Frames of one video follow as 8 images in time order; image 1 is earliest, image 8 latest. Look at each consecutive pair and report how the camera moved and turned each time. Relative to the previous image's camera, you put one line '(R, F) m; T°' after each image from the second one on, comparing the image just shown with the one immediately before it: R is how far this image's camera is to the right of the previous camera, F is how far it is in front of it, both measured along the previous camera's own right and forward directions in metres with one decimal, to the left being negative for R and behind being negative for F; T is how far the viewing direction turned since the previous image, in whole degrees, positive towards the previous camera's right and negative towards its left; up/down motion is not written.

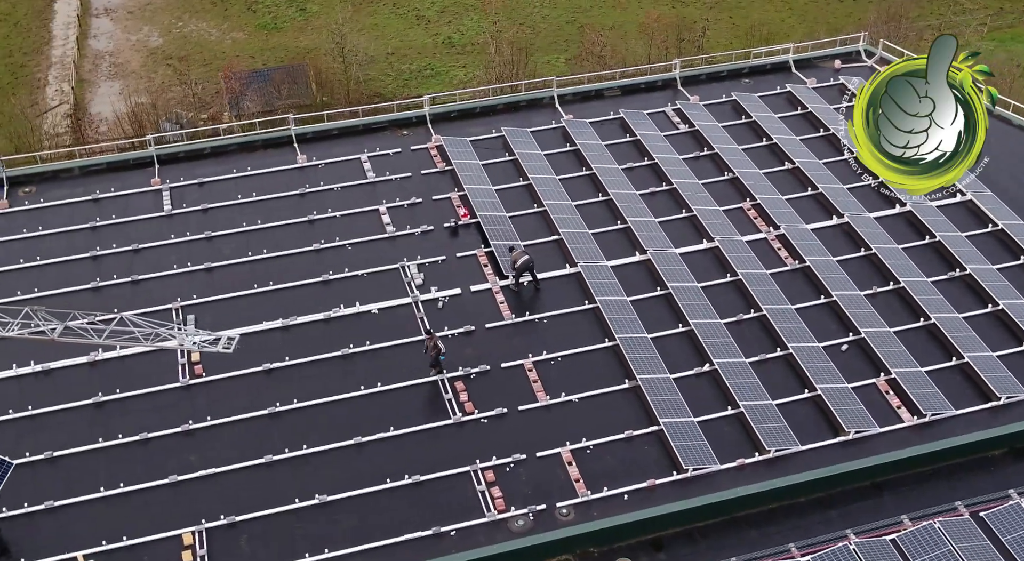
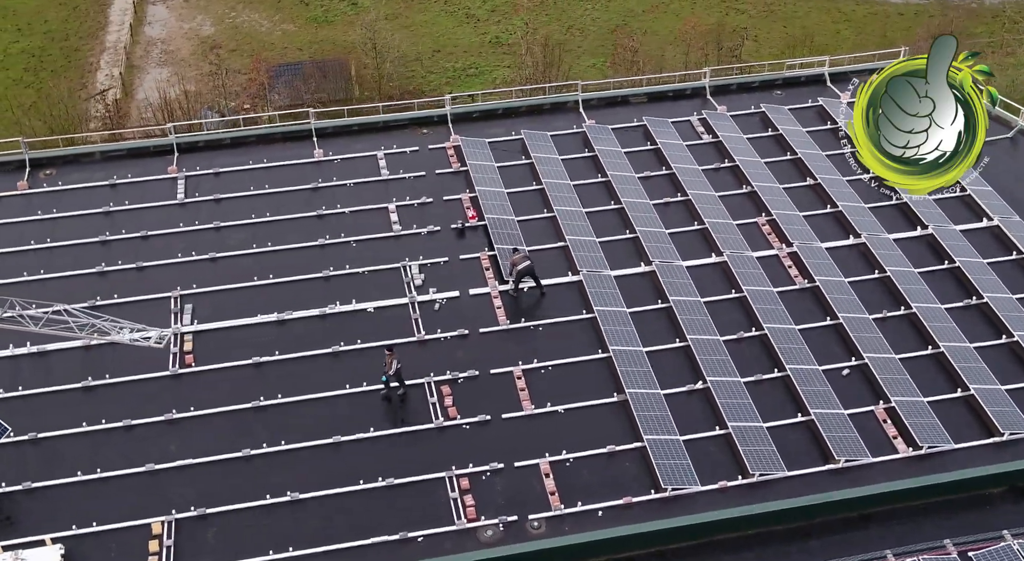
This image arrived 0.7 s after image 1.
(+2.8, +0.8) m; -3°
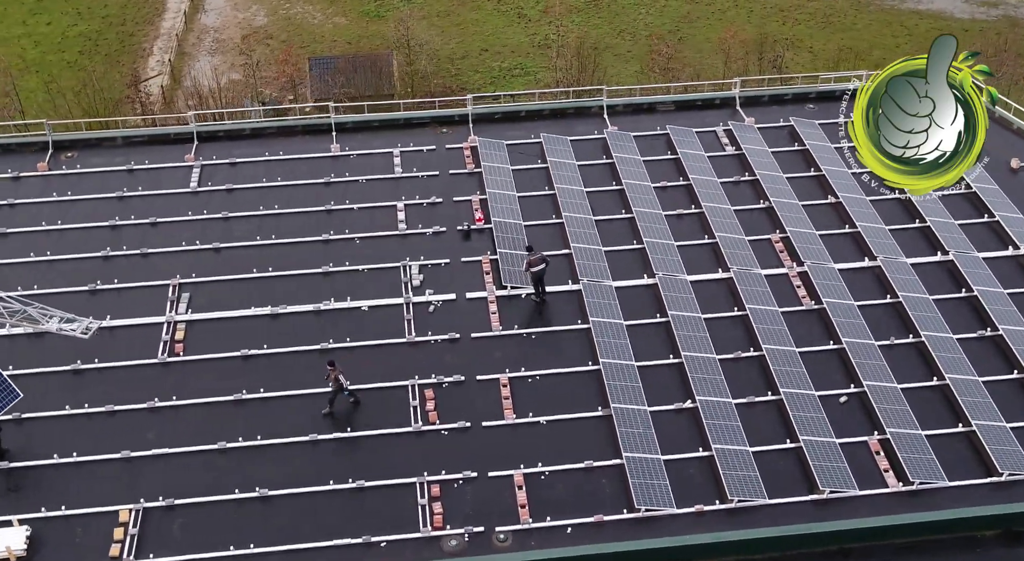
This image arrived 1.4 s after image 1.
(+3.0, +0.9) m; -3°
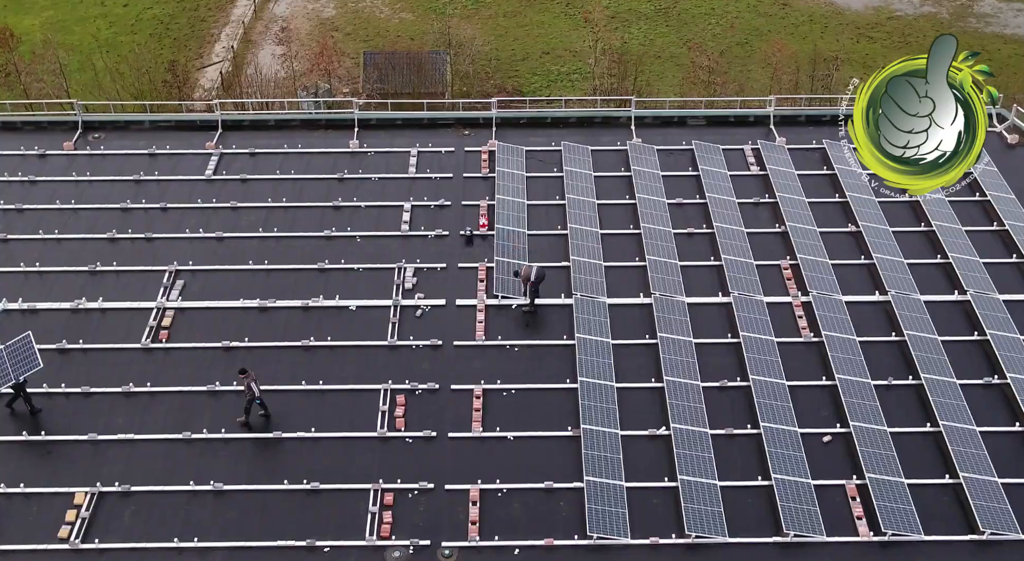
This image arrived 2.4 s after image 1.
(+4.2, +1.1) m; -5°
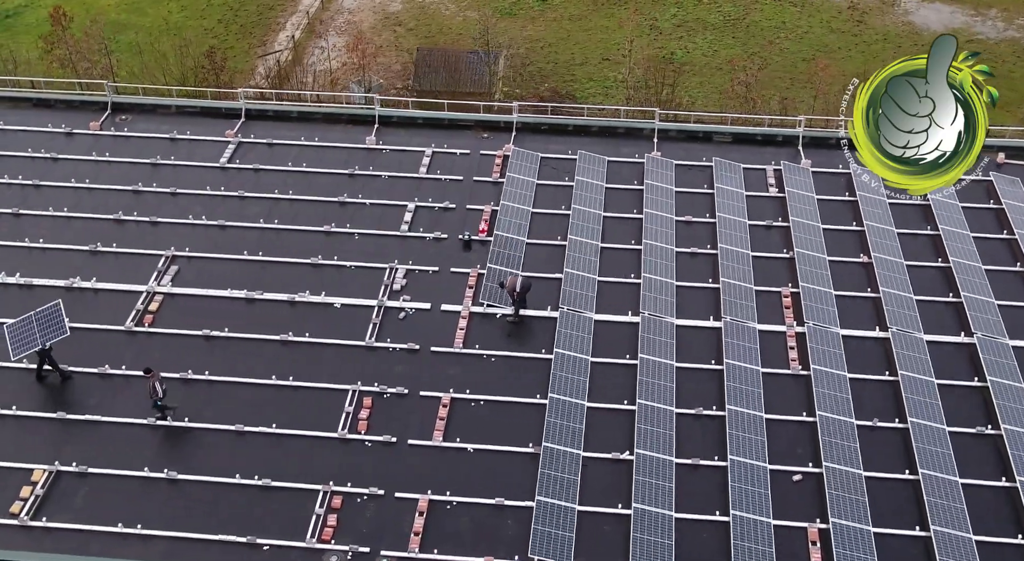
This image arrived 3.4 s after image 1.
(+4.2, +1.0) m; -4°
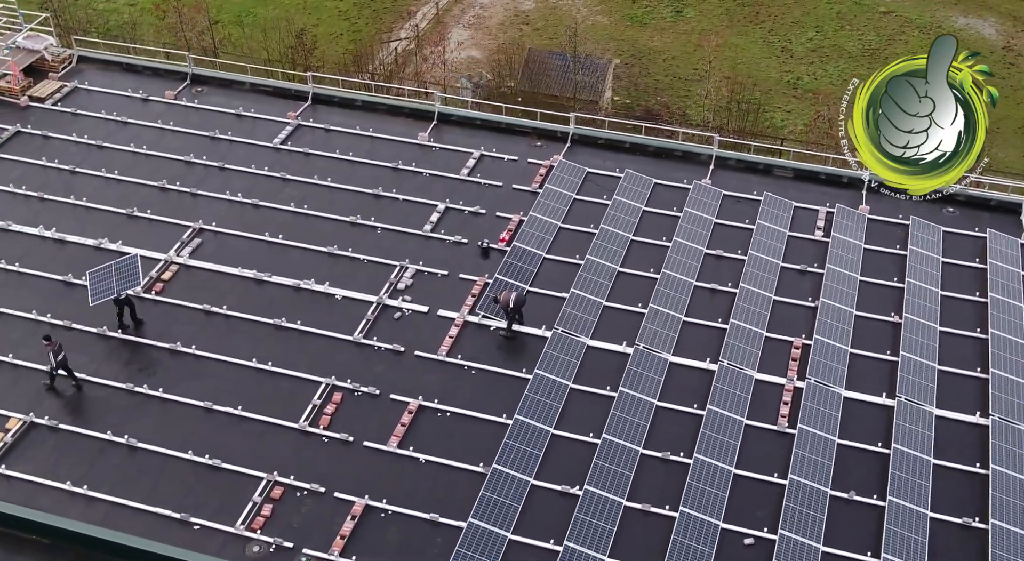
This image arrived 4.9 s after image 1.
(+6.7, +1.4) m; -8°
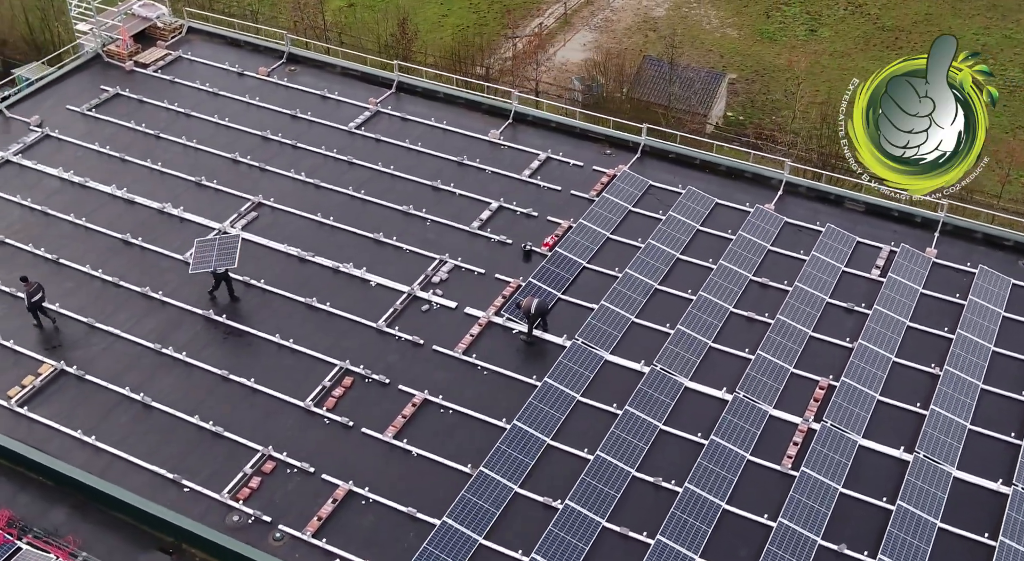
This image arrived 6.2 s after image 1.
(+4.8, +0.3) m; -8°
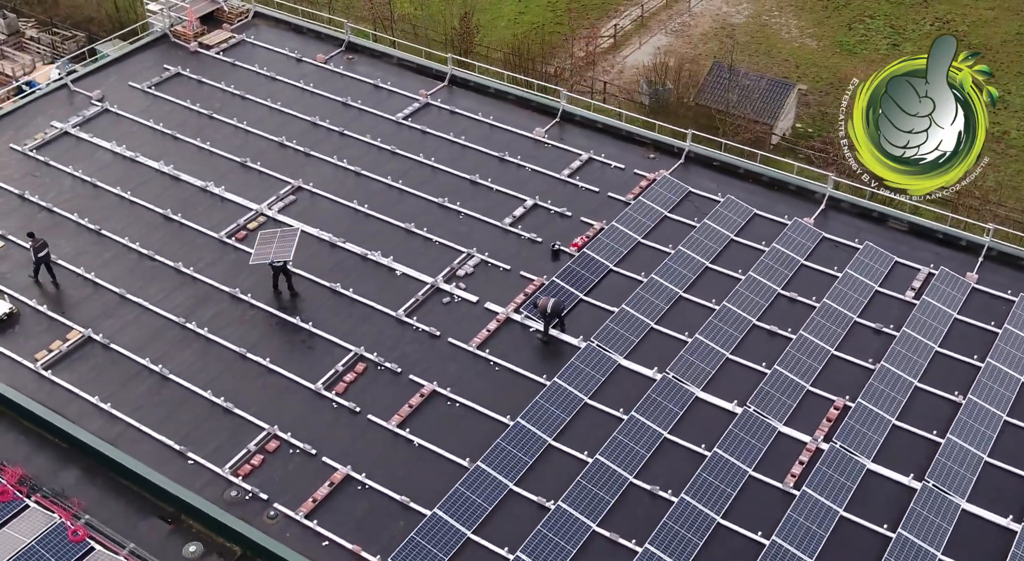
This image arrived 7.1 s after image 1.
(+2.7, 0.0) m; -4°
